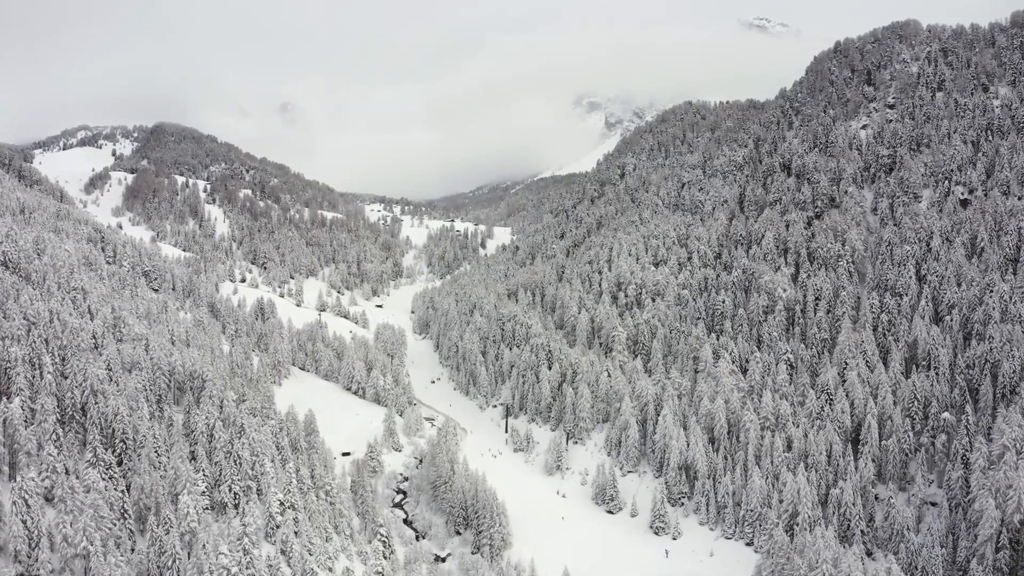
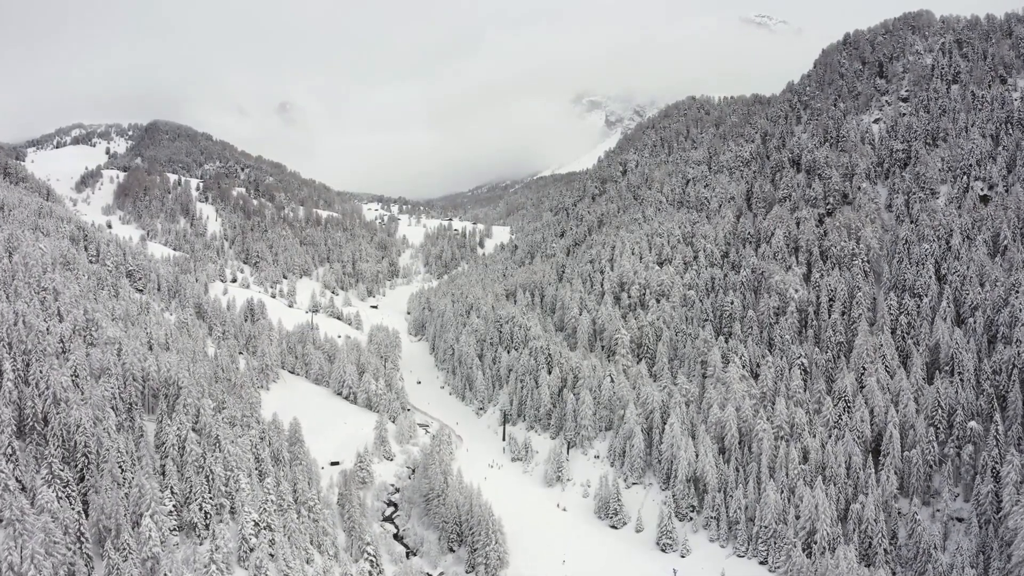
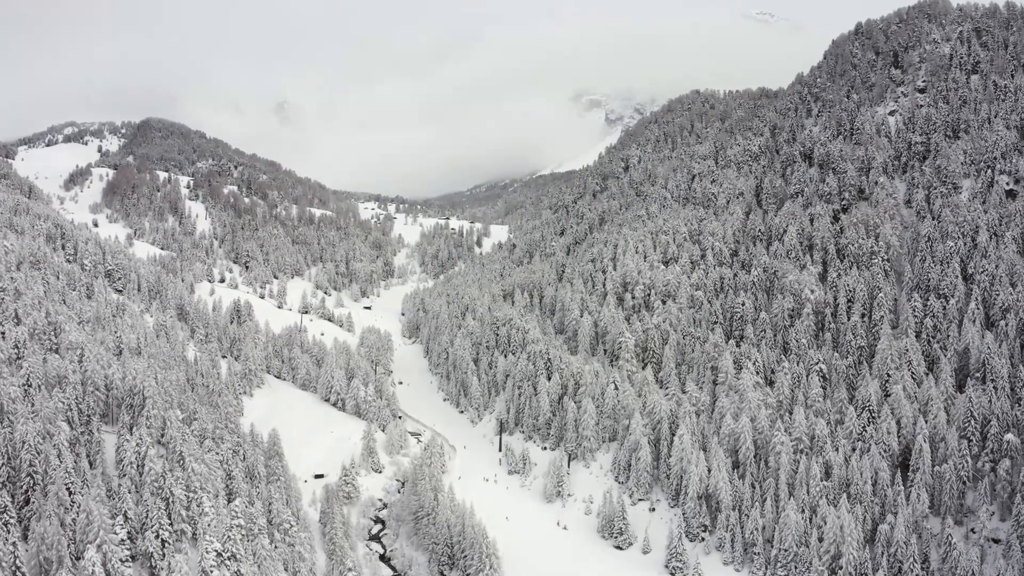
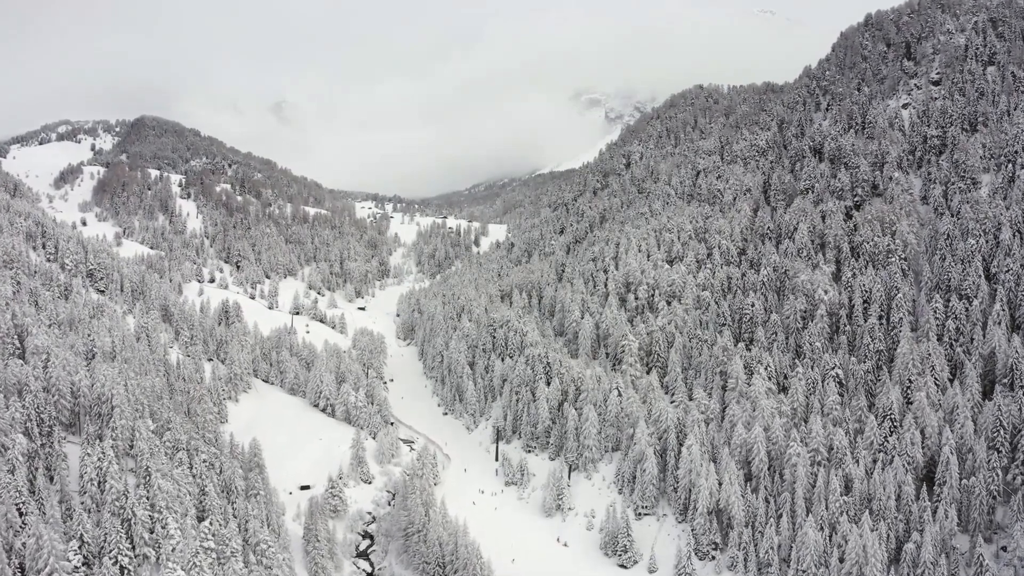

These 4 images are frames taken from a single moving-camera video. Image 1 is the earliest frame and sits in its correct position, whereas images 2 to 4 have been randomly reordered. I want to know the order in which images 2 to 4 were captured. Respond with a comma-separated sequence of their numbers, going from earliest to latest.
2, 3, 4
